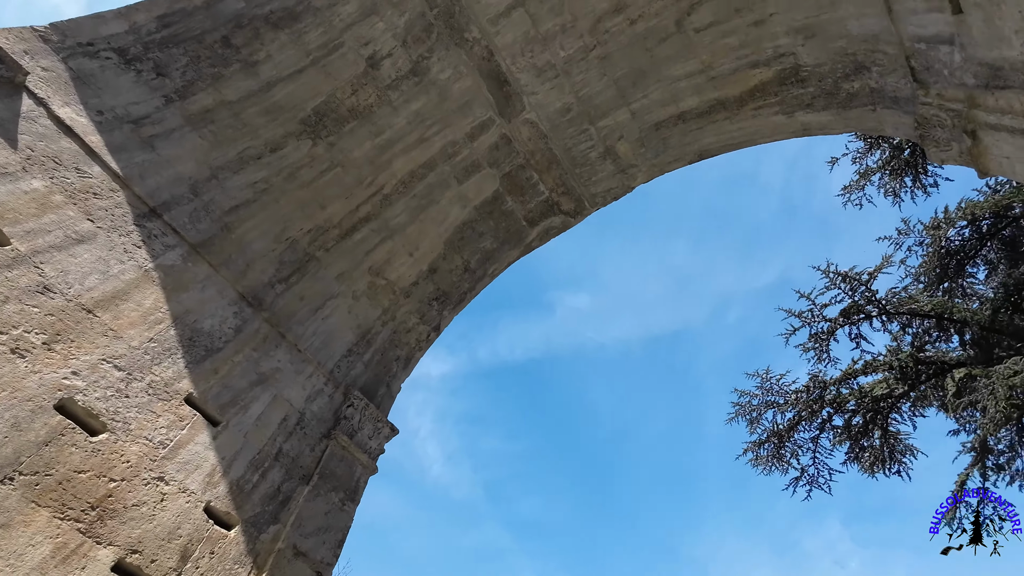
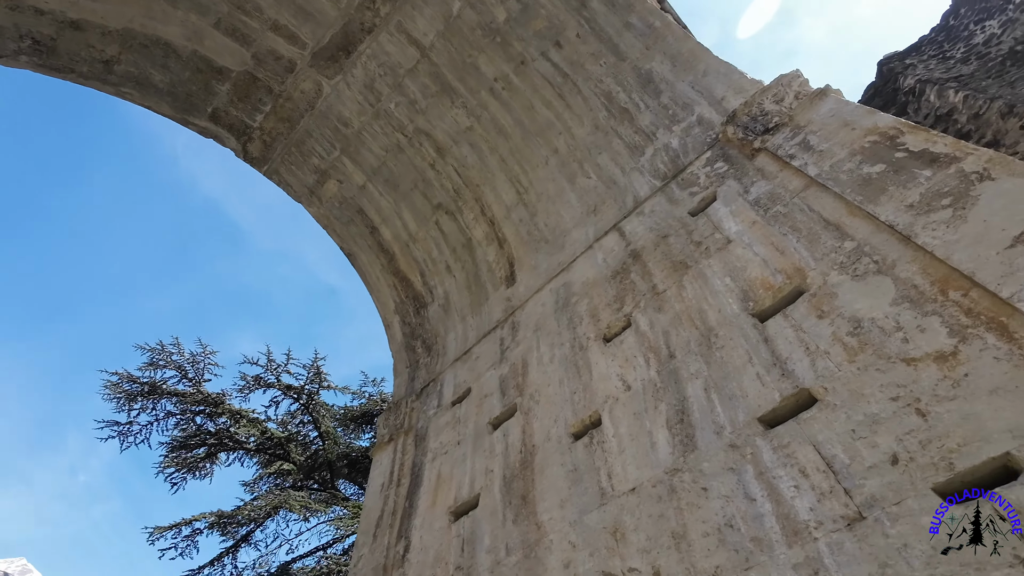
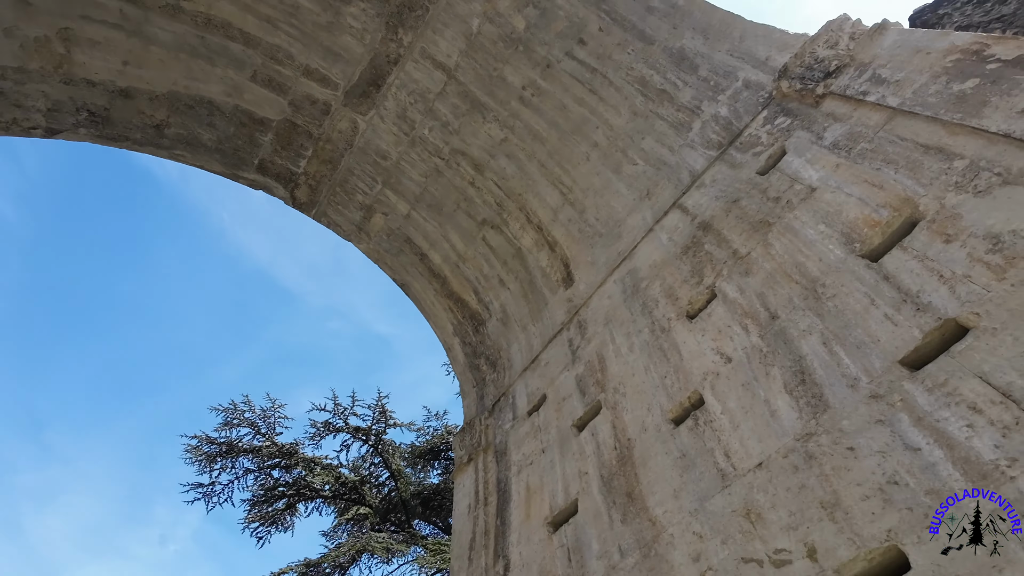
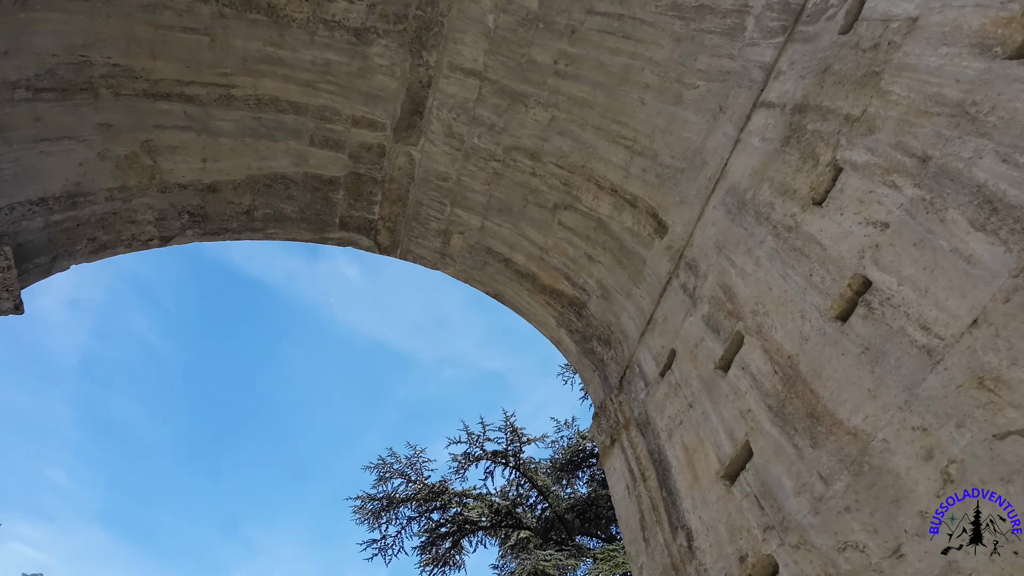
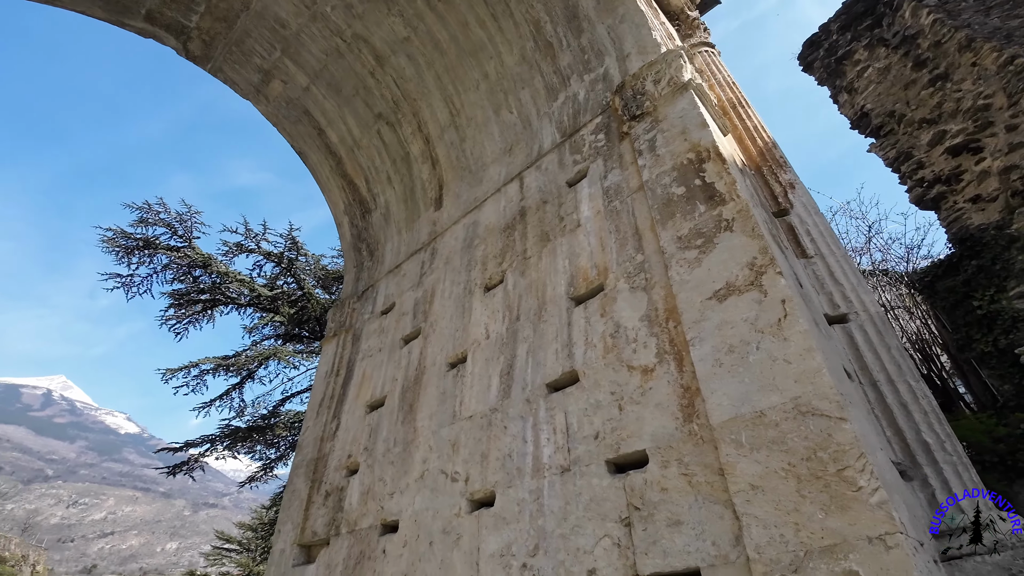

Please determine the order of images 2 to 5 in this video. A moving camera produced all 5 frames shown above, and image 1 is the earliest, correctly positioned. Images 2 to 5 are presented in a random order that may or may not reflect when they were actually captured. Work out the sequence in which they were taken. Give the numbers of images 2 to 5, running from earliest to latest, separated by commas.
4, 3, 2, 5
